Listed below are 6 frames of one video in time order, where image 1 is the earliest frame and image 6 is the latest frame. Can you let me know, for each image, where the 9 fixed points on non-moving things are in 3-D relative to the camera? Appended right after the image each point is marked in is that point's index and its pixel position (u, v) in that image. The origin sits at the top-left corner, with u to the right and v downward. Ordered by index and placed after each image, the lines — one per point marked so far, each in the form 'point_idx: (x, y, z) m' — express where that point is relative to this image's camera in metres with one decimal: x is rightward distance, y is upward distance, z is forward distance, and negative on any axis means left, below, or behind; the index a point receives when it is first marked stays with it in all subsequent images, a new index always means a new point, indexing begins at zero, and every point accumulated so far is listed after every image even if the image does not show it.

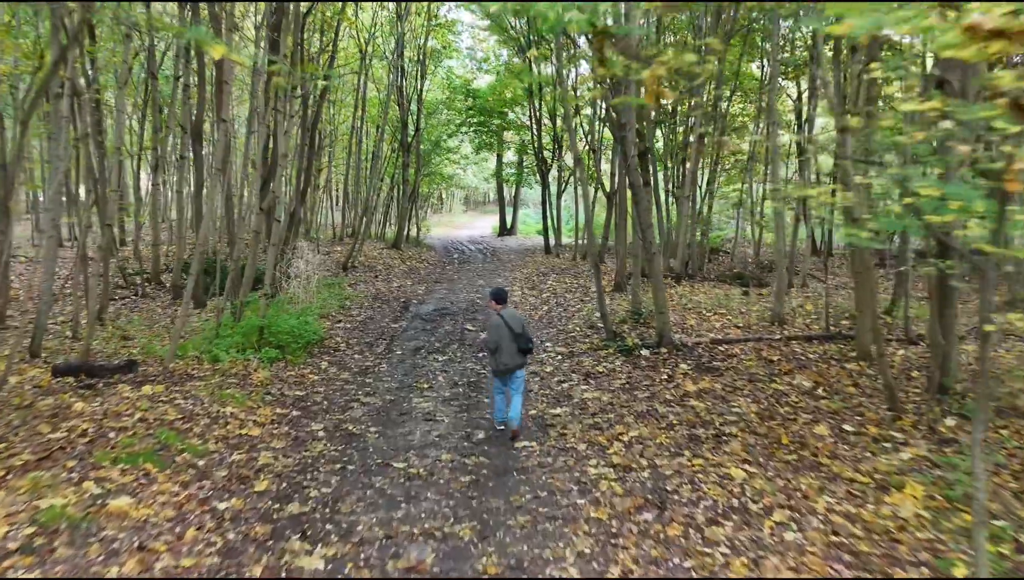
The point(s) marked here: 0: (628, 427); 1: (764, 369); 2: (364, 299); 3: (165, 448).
0: (+0.9, -1.1, +5.9) m
1: (+2.6, -0.8, +7.6) m
2: (-2.8, -0.2, +14.0) m
3: (-2.5, -1.2, +5.3) m
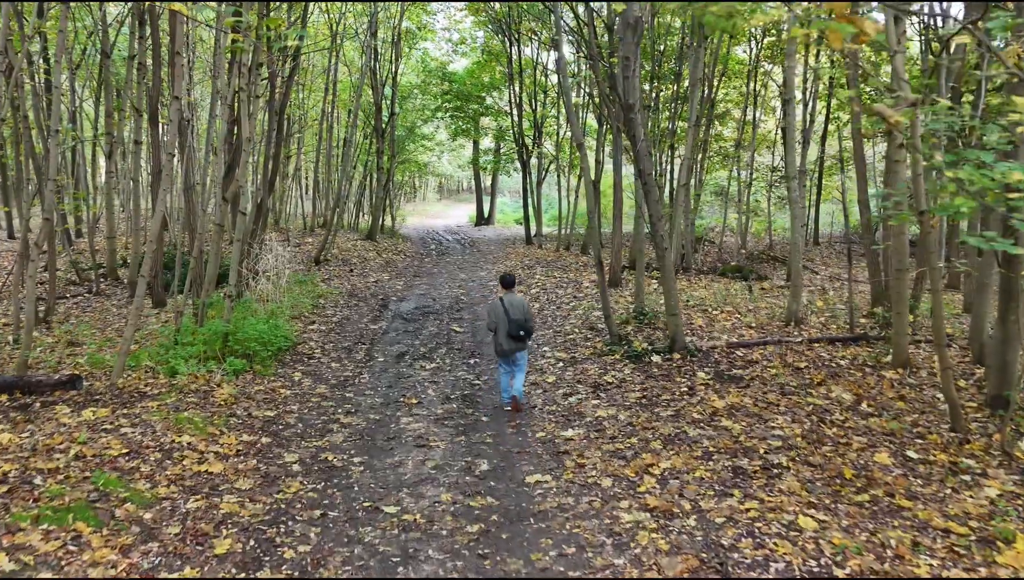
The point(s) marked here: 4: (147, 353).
0: (+1.0, -1.2, +5.1) m
1: (+2.6, -0.8, +6.8) m
2: (-3.0, -0.1, +13.0) m
3: (-2.4, -1.2, +4.3) m
4: (-4.1, -0.7, +8.2) m
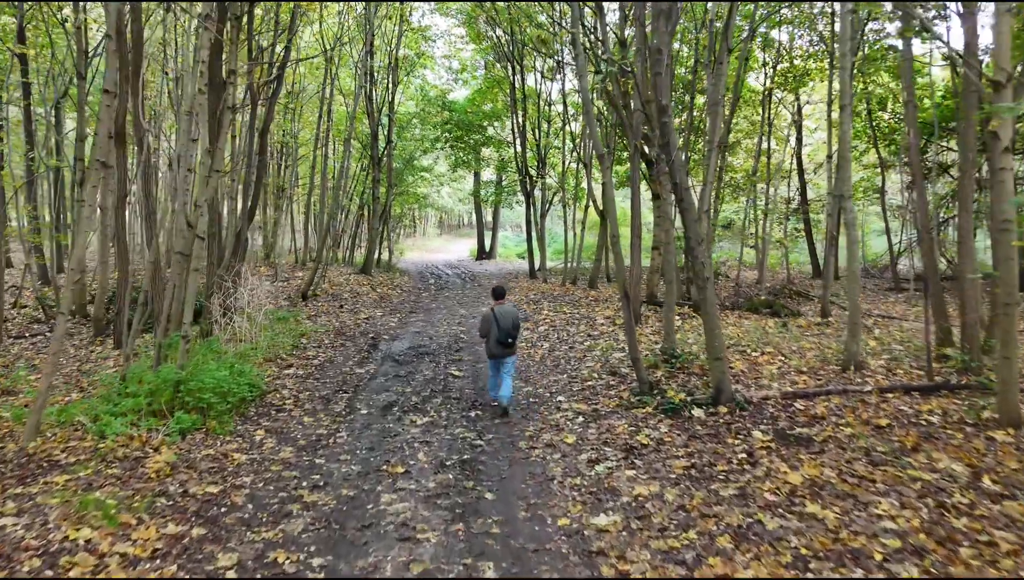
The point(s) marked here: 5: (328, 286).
0: (+1.1, -1.4, +3.7) m
1: (+2.7, -1.1, +5.4) m
2: (-3.0, -0.7, +11.6) m
3: (-2.3, -1.4, +2.9) m
4: (-4.0, -1.1, +6.8) m
5: (-4.5, +0.1, +17.9) m
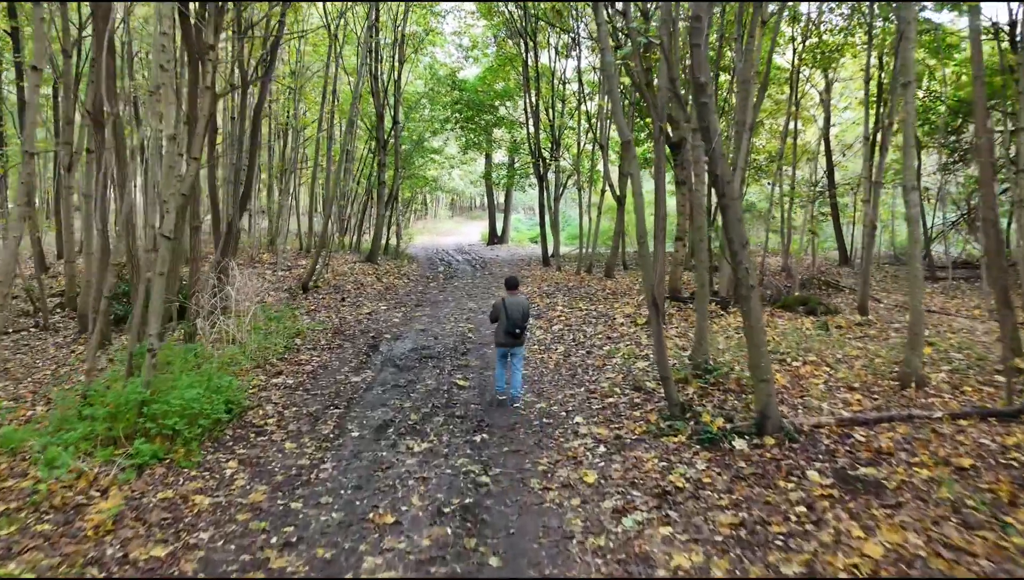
0: (+1.1, -1.5, +2.8) m
1: (+2.8, -1.2, +4.4) m
2: (-2.8, -0.7, +10.8) m
3: (-2.3, -1.6, +2.1) m
4: (-3.9, -1.1, +6.0) m
5: (-4.2, +0.3, +17.0) m
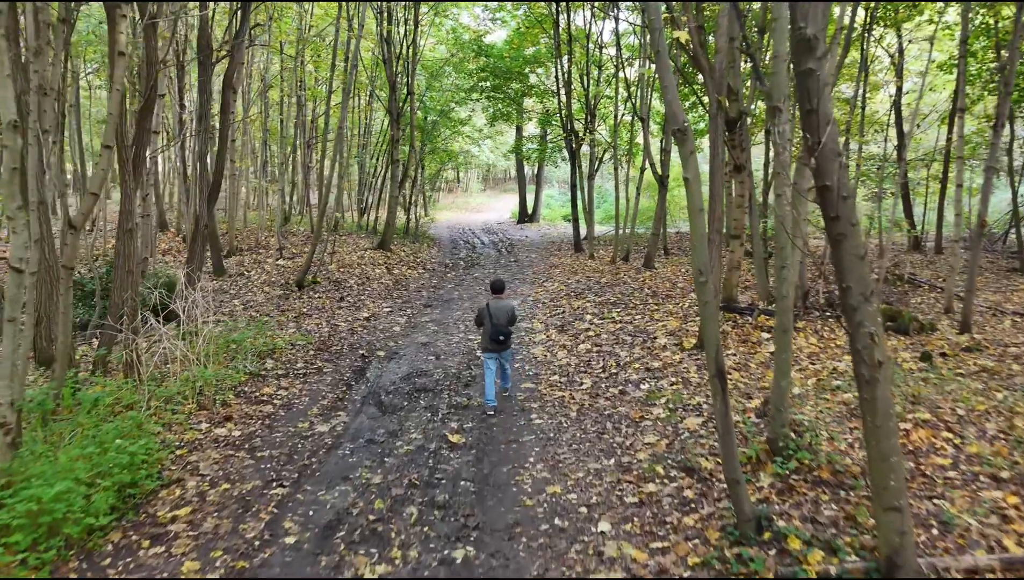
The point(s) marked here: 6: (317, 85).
0: (+0.9, -2.0, +0.8) m
1: (+2.6, -1.7, +2.4) m
2: (-2.6, -0.8, +9.0) m
3: (-2.6, -2.1, +0.3) m
4: (-3.9, -1.4, +4.3) m
5: (-3.7, +0.5, +15.2) m
6: (-5.3, +5.6, +19.8) m
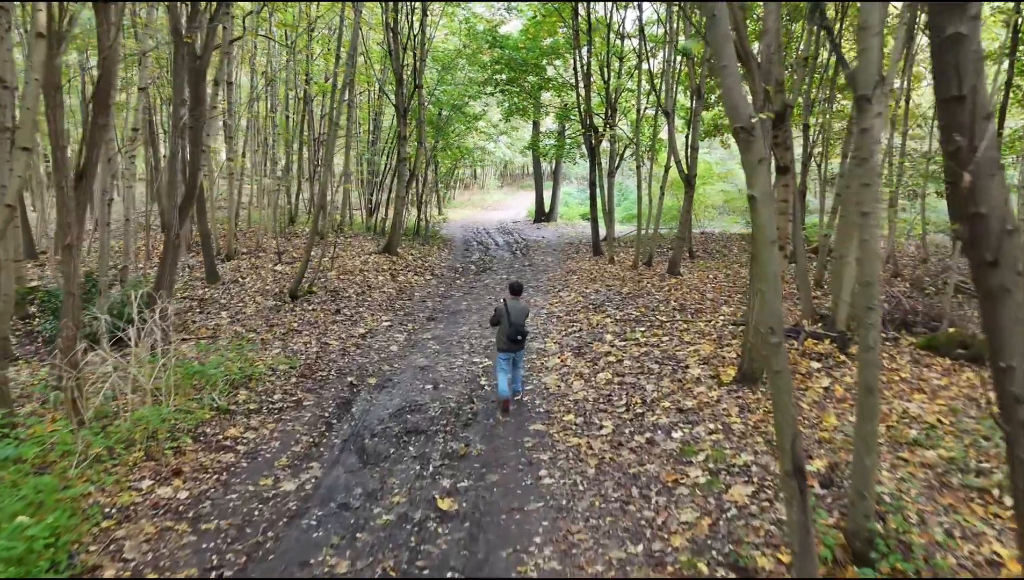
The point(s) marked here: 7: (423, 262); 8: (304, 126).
0: (+0.8, -2.3, -0.3) m
1: (+2.6, -1.9, +1.2) m
2: (-2.5, -1.0, +7.9) m
3: (-2.7, -2.3, -0.8) m
4: (-4.0, -1.7, +3.2) m
5: (-3.4, +0.3, +14.2) m
6: (-4.9, +5.4, +18.8) m
7: (-2.1, +0.7, +17.1) m
8: (-5.5, +4.4, +19.5) m
